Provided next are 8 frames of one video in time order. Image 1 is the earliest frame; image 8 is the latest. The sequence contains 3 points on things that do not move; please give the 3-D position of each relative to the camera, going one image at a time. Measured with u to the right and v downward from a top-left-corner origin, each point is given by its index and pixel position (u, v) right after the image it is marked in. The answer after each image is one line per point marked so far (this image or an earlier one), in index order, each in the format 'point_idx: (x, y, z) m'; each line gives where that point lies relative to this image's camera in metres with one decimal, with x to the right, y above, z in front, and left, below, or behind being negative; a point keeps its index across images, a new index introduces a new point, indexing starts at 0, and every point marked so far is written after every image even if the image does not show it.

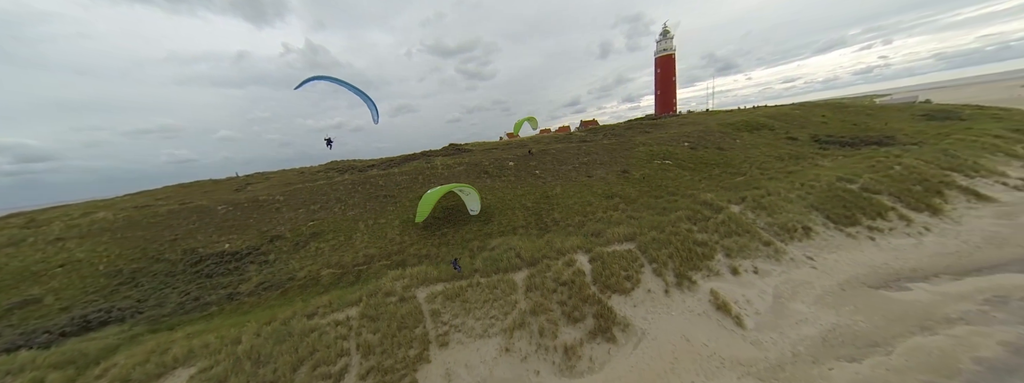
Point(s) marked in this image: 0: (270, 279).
0: (-11.2, -3.8, +11.8) m
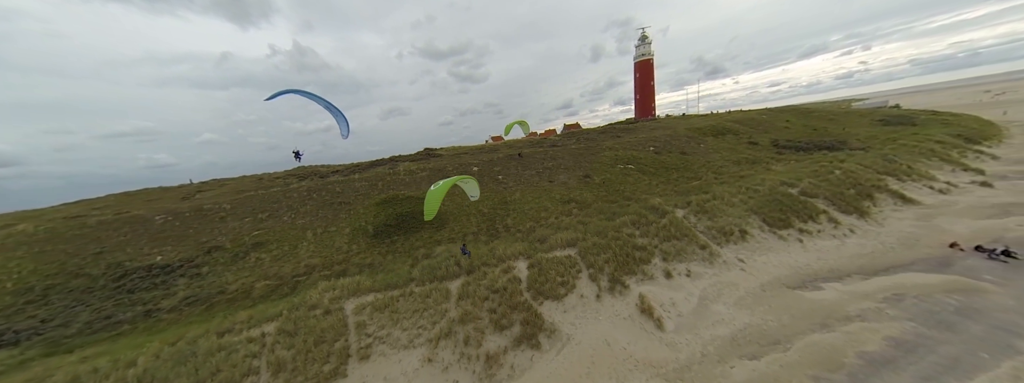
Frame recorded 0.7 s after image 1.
0: (-13.6, -4.3, +11.3) m
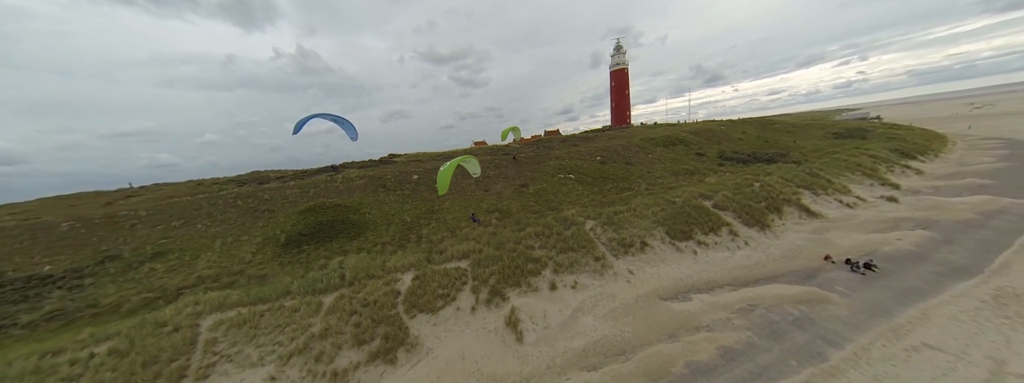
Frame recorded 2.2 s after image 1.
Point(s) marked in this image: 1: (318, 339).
0: (-18.1, -4.6, +10.8) m
1: (-6.0, -4.5, +7.9) m
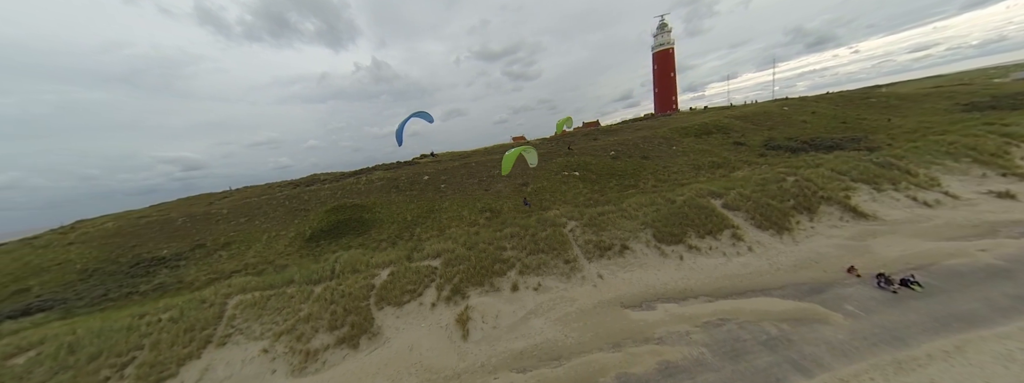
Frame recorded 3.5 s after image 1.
0: (-19.2, -5.0, +14.6) m
1: (-7.8, -4.8, +9.6) m
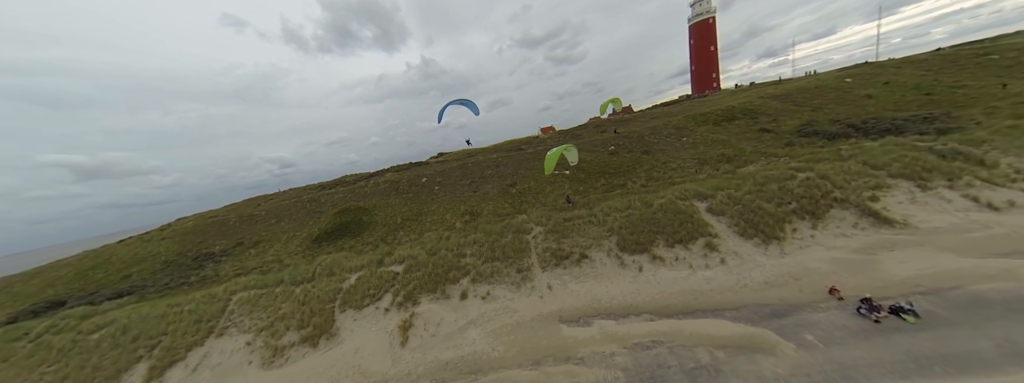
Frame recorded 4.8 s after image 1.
0: (-20.6, -5.7, +17.7) m
1: (-10.0, -5.5, +11.1) m
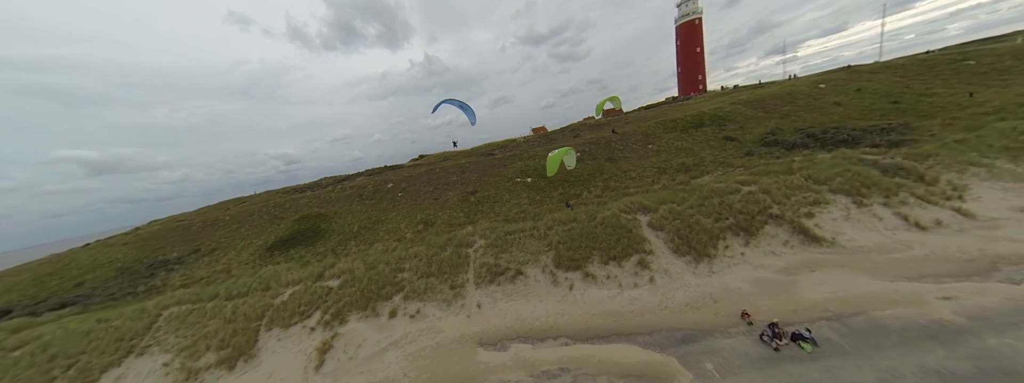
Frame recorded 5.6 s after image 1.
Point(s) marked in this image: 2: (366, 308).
0: (-23.7, -6.2, +17.2) m
1: (-13.0, -6.1, +10.8) m
2: (-6.2, -5.0, +11.1) m
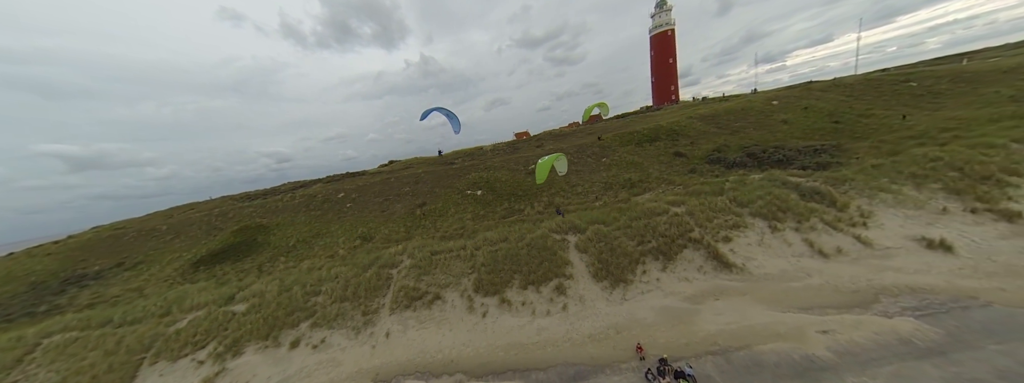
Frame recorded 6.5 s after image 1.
0: (-27.5, -6.9, +15.8) m
1: (-16.5, -6.9, +9.8) m
2: (-9.8, -5.9, +10.4) m
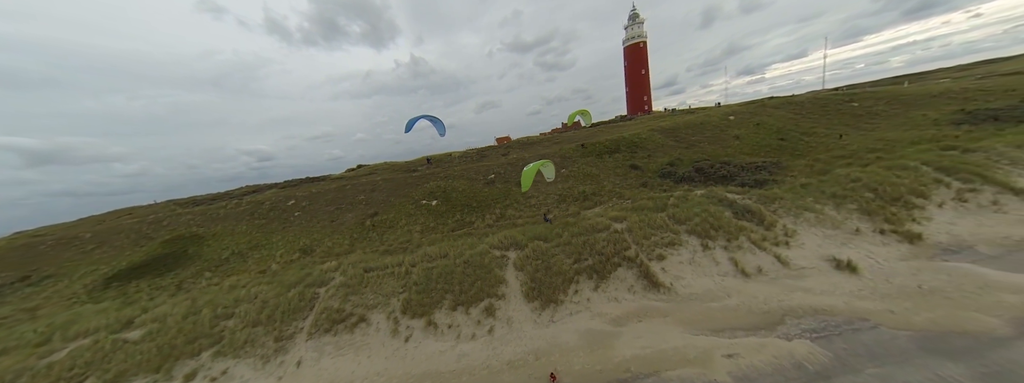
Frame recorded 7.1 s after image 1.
0: (-30.7, -7.3, +13.7) m
1: (-19.4, -7.4, +8.4) m
2: (-12.7, -6.5, +9.4) m
